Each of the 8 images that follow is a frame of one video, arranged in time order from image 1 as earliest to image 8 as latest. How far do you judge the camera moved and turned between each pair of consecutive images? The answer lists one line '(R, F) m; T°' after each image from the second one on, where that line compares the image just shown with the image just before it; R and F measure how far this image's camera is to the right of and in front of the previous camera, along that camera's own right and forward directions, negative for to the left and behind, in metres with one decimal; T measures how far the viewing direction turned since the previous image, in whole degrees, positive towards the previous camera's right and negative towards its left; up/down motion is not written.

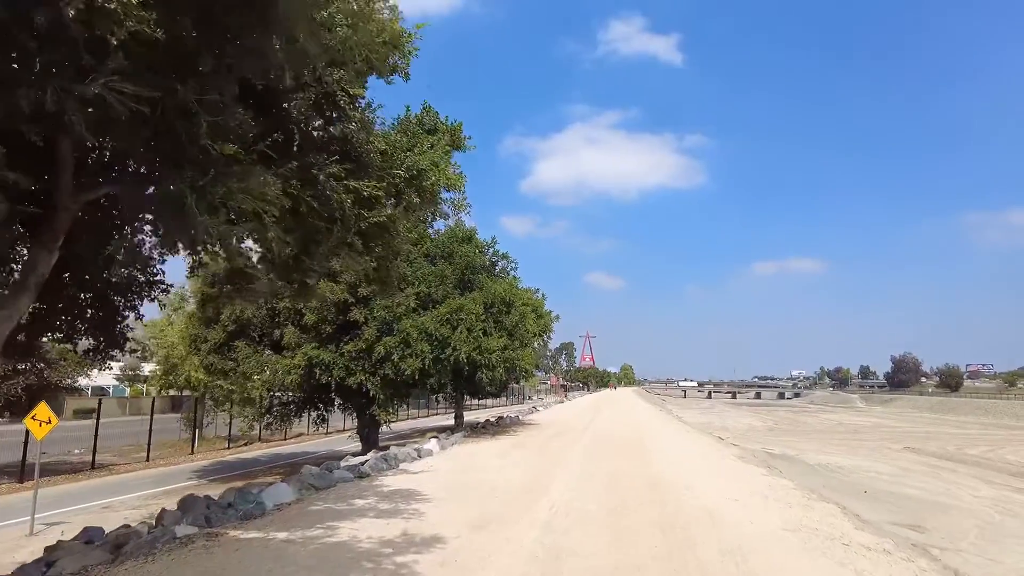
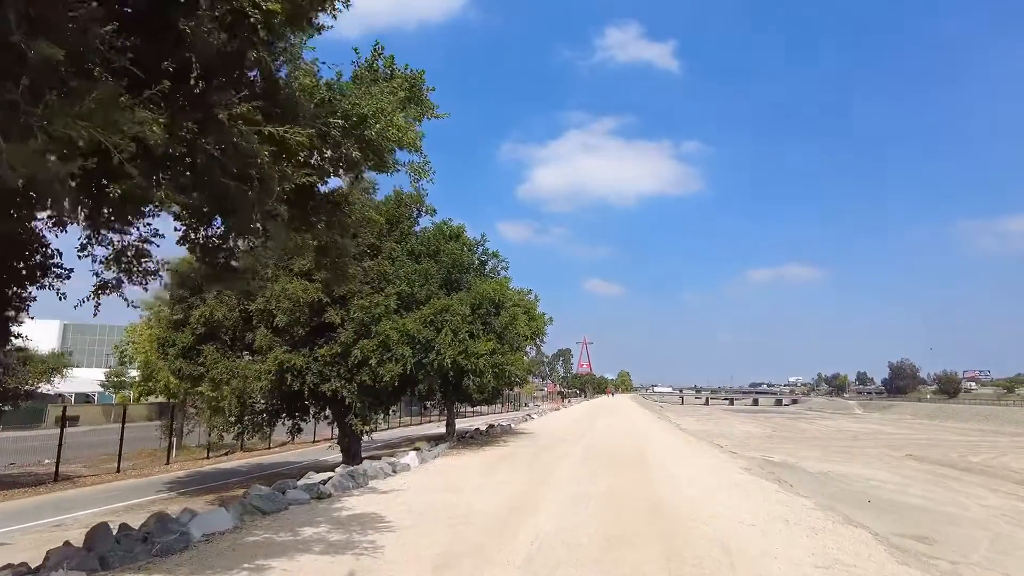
(+0.2, +1.5) m; 0°
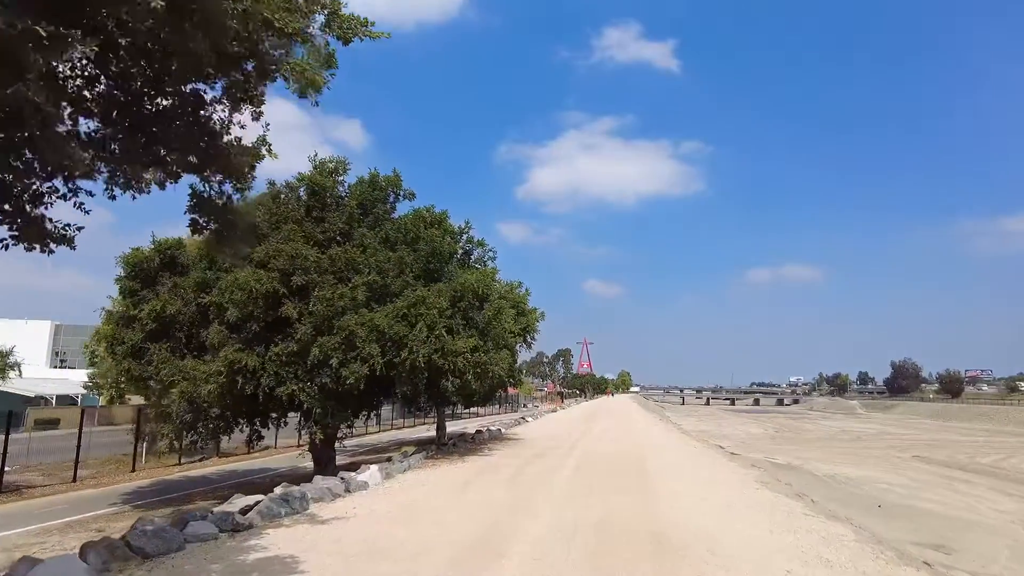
(+0.4, +2.2) m; 0°
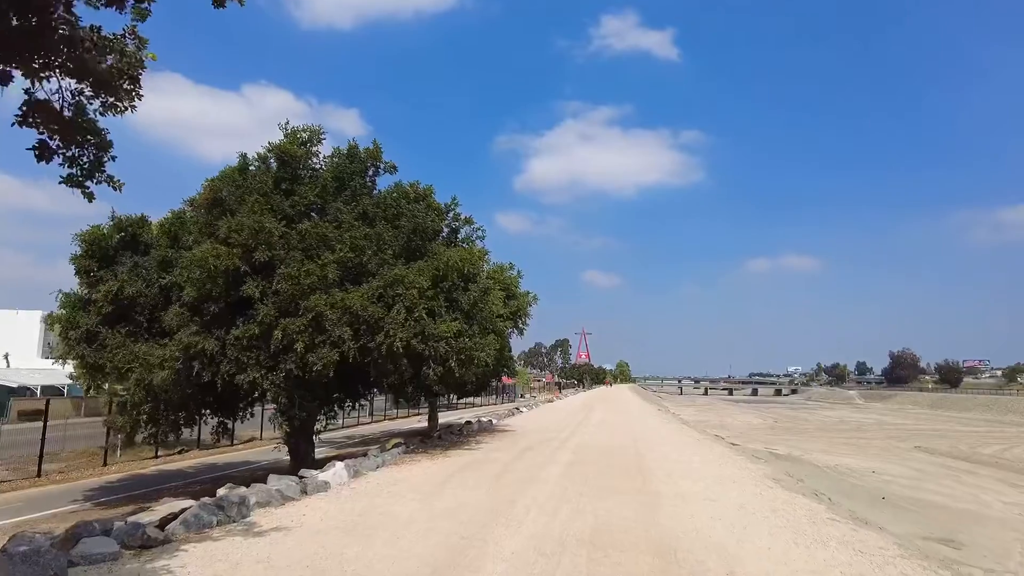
(+0.3, +1.6) m; 0°
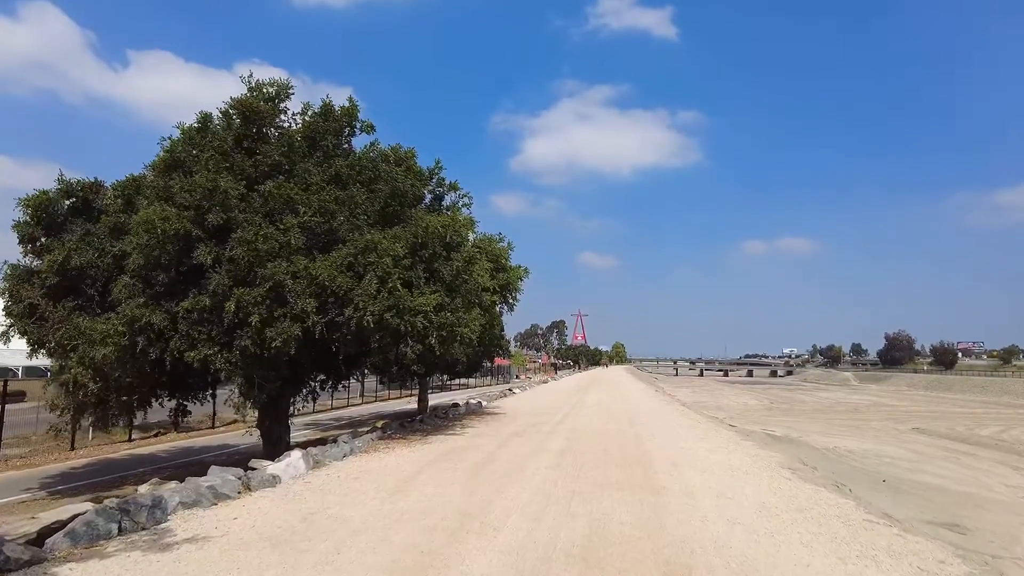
(+0.2, +1.6) m; 0°
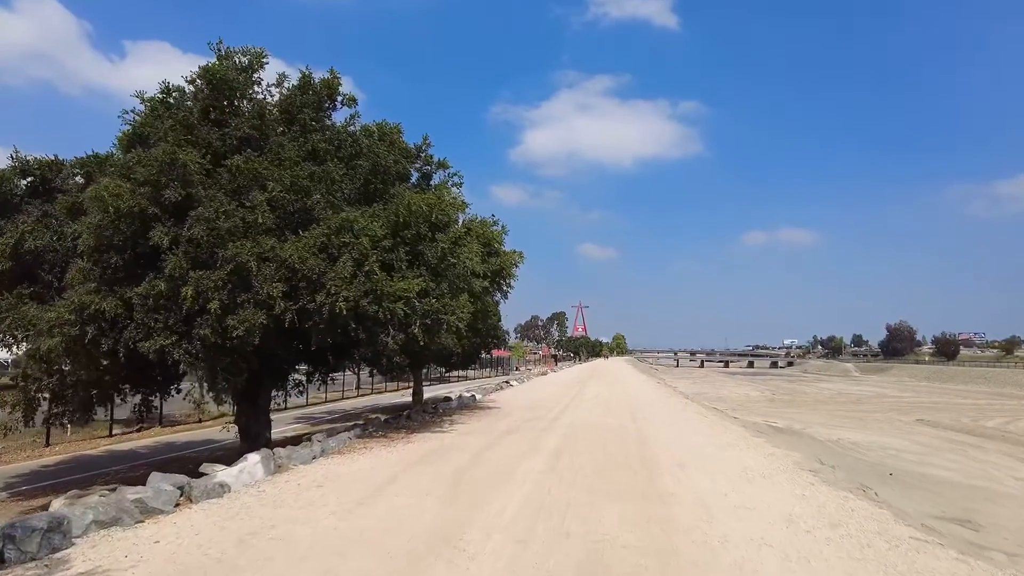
(+0.2, +1.3) m; 0°
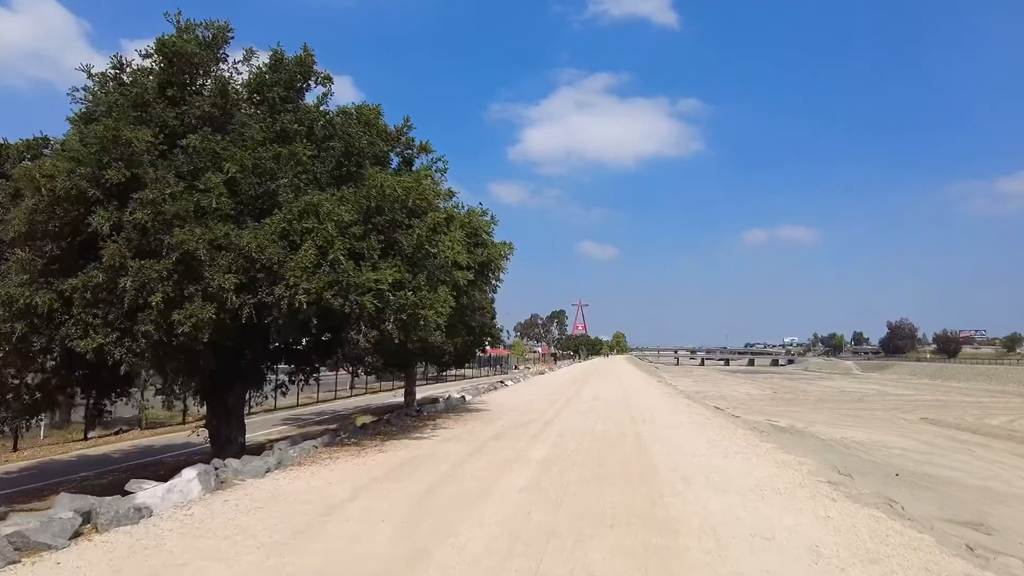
(+0.3, +1.2) m; 0°
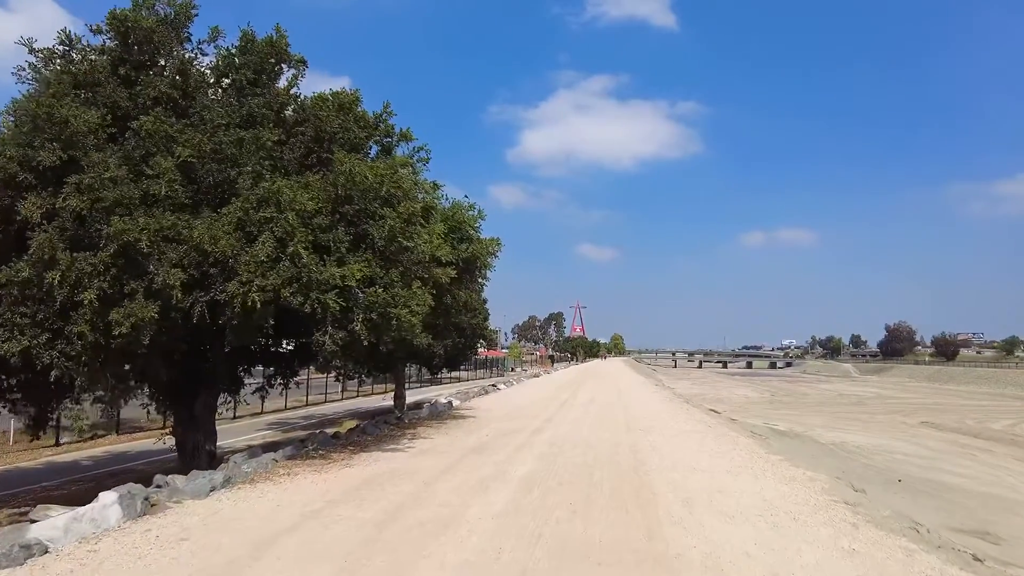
(+0.3, +1.1) m; 0°
